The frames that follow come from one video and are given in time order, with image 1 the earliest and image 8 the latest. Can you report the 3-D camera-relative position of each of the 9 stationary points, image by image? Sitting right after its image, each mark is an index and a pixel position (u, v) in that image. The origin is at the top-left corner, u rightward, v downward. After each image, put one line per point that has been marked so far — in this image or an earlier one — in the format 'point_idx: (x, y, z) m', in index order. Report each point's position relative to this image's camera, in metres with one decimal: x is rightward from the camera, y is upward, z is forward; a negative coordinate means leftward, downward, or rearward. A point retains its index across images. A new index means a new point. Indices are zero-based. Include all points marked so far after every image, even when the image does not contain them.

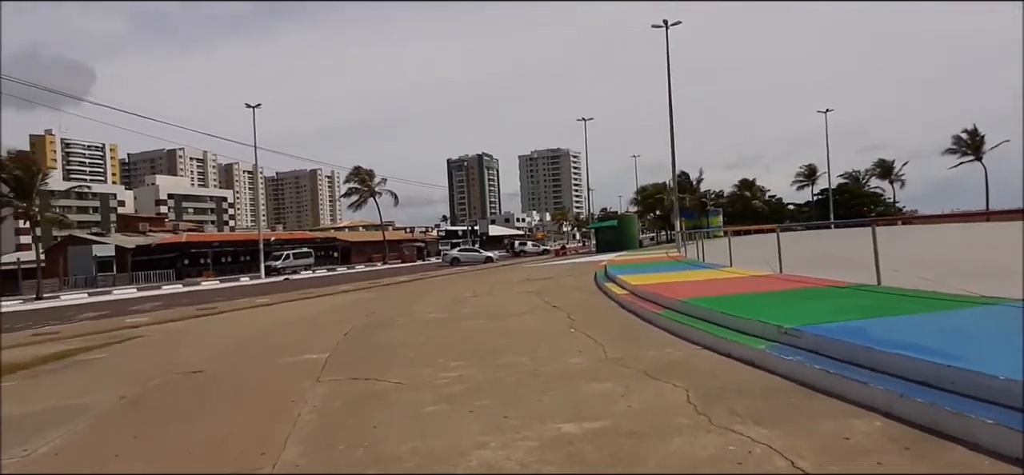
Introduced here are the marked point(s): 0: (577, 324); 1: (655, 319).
0: (+1.3, -1.7, +11.1) m
1: (+2.7, -1.5, +10.3) m
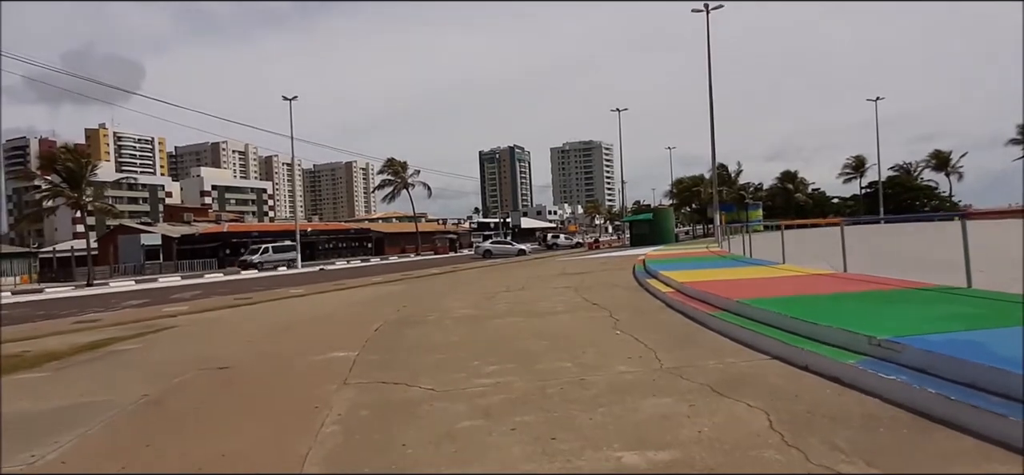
0: (+2.0, -1.6, +10.2) m
1: (+3.4, -1.4, +9.4) m
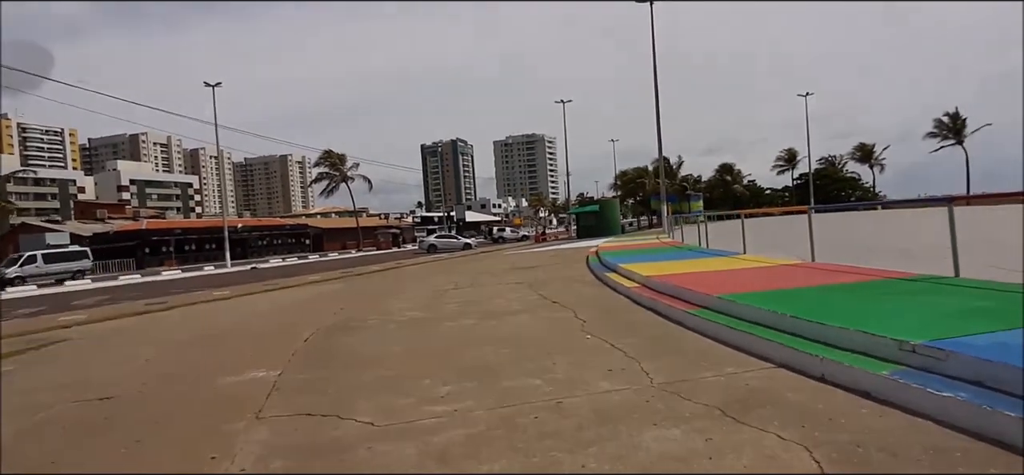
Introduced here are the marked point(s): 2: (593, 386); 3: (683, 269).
0: (+1.2, -1.5, +9.1) m
1: (+2.7, -1.2, +8.3) m
2: (+0.9, -1.6, +5.9) m
3: (+4.1, -0.8, +13.5) m
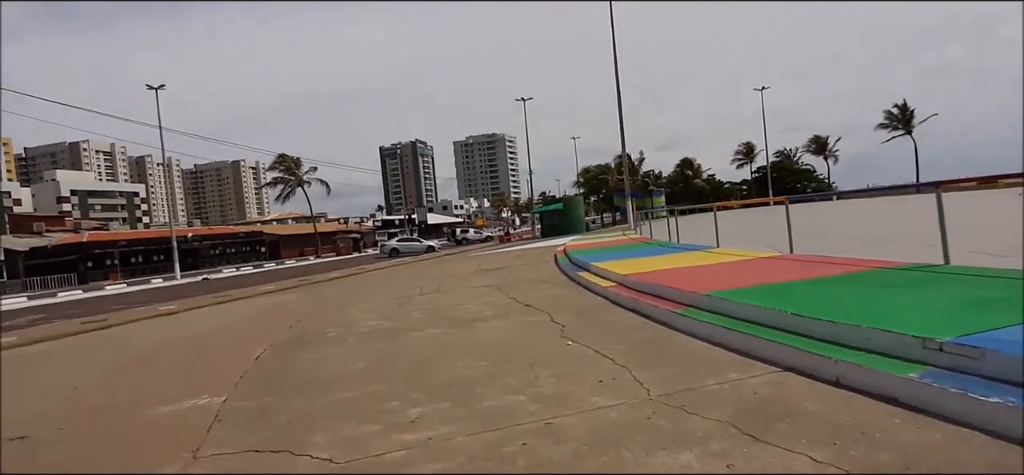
0: (+0.9, -1.4, +8.4) m
1: (+2.3, -1.2, +7.8) m
2: (+0.7, -1.5, +5.2) m
3: (+3.4, -0.7, +13.1) m
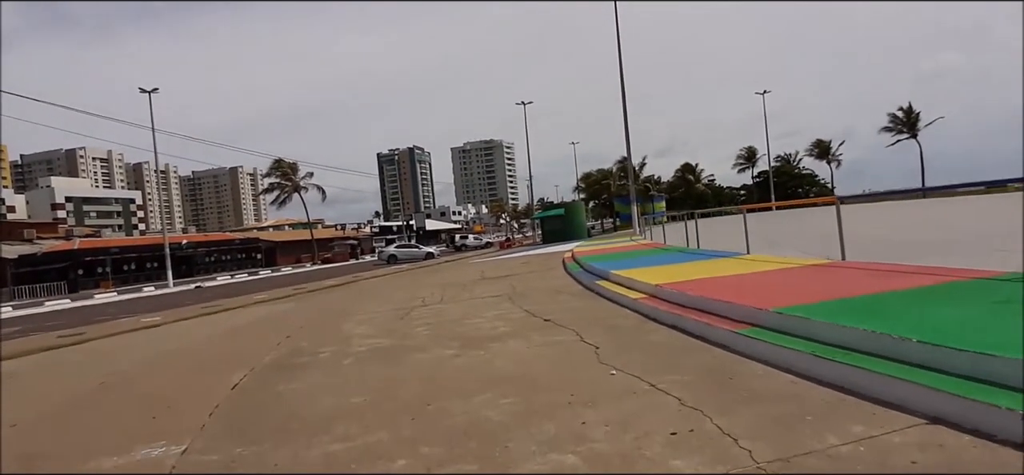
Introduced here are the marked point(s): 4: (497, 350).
0: (+1.2, -1.5, +7.0) m
1: (+2.7, -1.2, +6.4) m
2: (+1.0, -1.6, +3.8) m
3: (+3.7, -0.8, +11.7) m
4: (-0.2, -1.7, +8.1) m
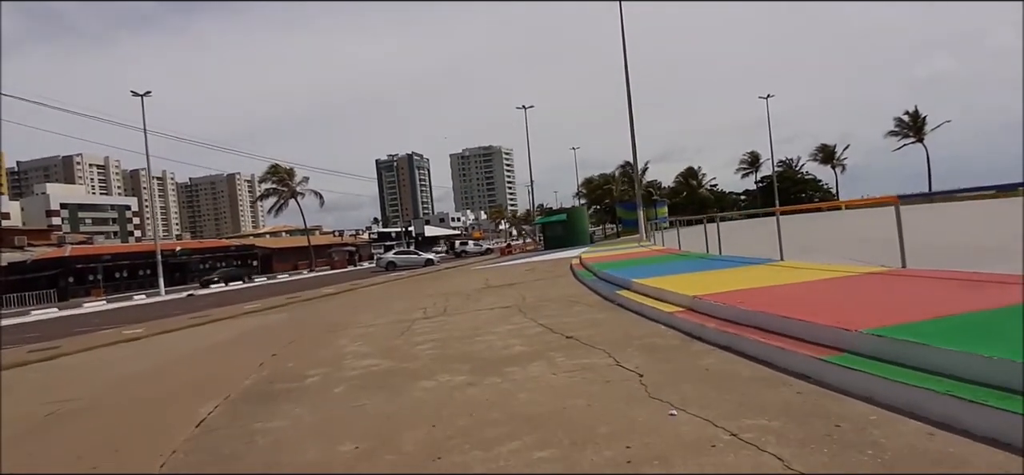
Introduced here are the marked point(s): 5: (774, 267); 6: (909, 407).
0: (+1.5, -1.6, +5.7) m
1: (+3.0, -1.3, +5.1) m
2: (+1.3, -1.6, +2.5) m
3: (+4.0, -0.9, +10.4) m
4: (+0.1, -1.7, +6.8) m
5: (+5.9, -0.6, +12.0) m
6: (+3.1, -1.3, +4.1) m
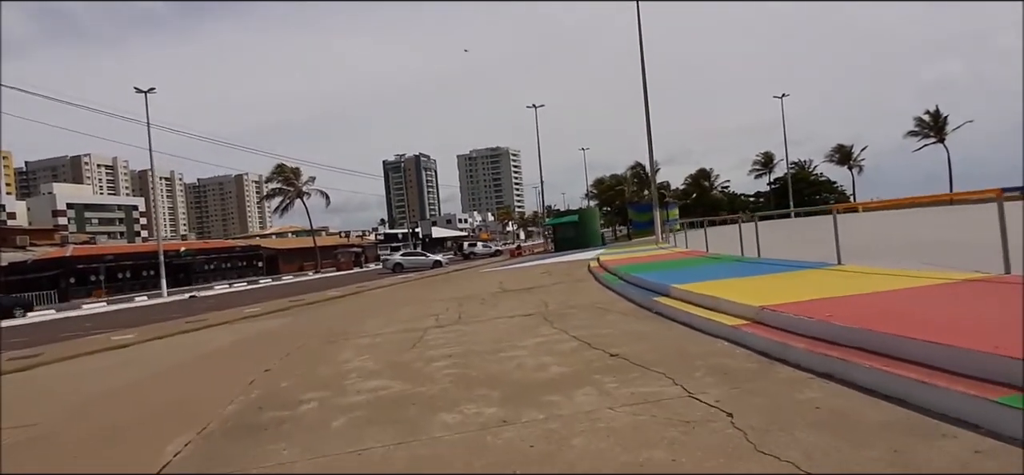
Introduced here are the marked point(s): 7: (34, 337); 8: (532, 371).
0: (+1.9, -1.5, +4.2) m
1: (+3.4, -1.2, +3.6) m
2: (+1.7, -1.6, +1.1) m
3: (+4.5, -0.9, +8.9) m
4: (+0.5, -1.7, +5.4) m
5: (+6.4, -0.6, +10.5) m
6: (+3.5, -1.3, +2.7) m
7: (-17.3, -3.7, +19.7) m
8: (+0.3, -1.7, +7.2) m
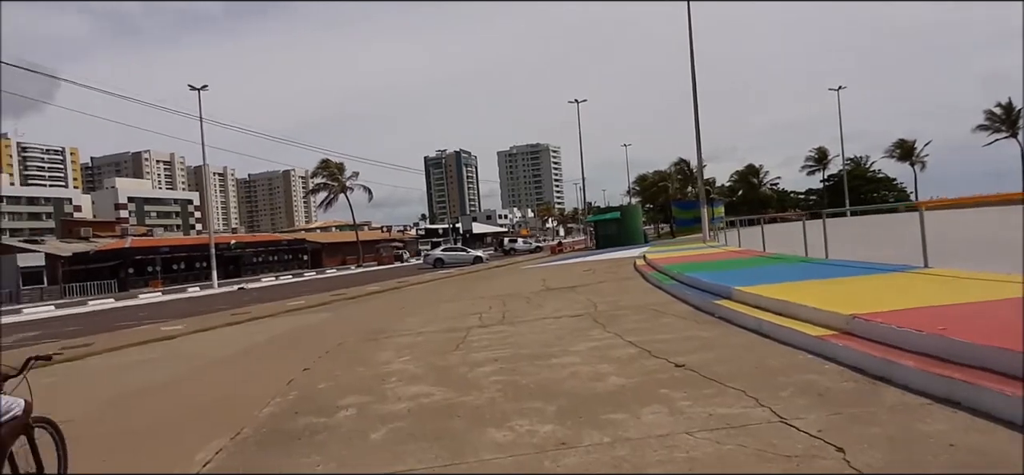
0: (+2.3, -1.5, +3.4) m
1: (+3.8, -1.2, +2.7) m
2: (+1.9, -1.6, +0.3) m
3: (+5.2, -0.9, +7.9) m
4: (+1.0, -1.7, +4.7) m
5: (+7.2, -0.6, +9.3) m
6: (+3.8, -1.3, +1.8) m
7: (-15.8, -3.4, +20.3) m
8: (+0.9, -1.7, +6.5) m
